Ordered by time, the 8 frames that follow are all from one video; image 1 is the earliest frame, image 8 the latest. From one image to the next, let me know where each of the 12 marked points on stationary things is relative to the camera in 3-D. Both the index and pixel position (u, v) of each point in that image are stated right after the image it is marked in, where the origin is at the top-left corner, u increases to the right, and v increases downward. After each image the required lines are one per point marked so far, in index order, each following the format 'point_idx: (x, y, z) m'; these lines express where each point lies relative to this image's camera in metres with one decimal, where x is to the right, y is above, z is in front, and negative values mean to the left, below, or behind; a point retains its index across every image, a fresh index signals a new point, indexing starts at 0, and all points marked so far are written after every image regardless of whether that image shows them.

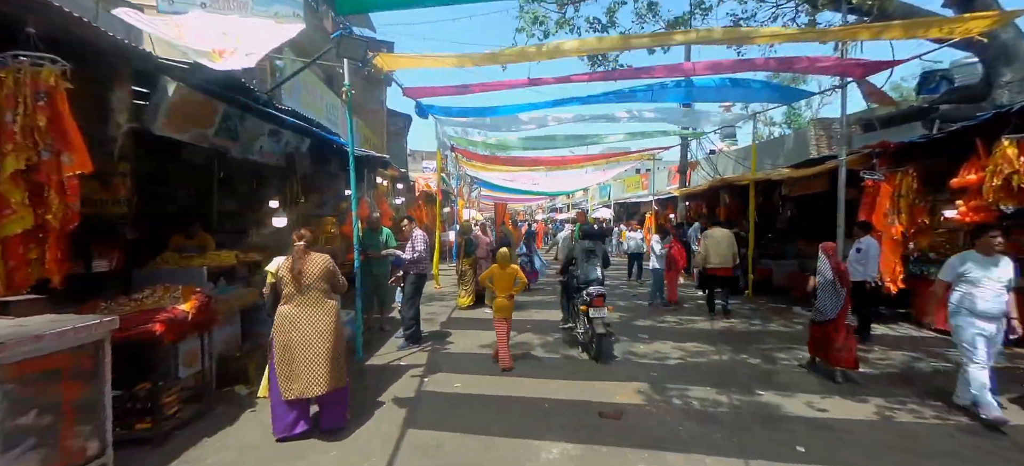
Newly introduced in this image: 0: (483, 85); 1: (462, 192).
0: (-0.5, +2.4, +7.6) m
1: (-2.3, +1.8, +19.8) m
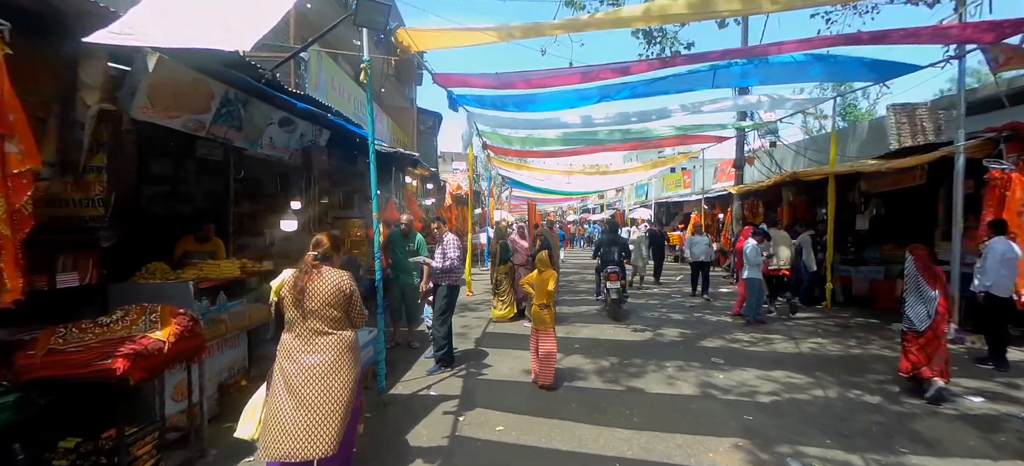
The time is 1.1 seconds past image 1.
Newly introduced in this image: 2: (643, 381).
0: (+0.1, +2.3, +6.7) m
1: (-0.7, +1.7, +19.0) m
2: (+1.4, -1.6, +4.8) m
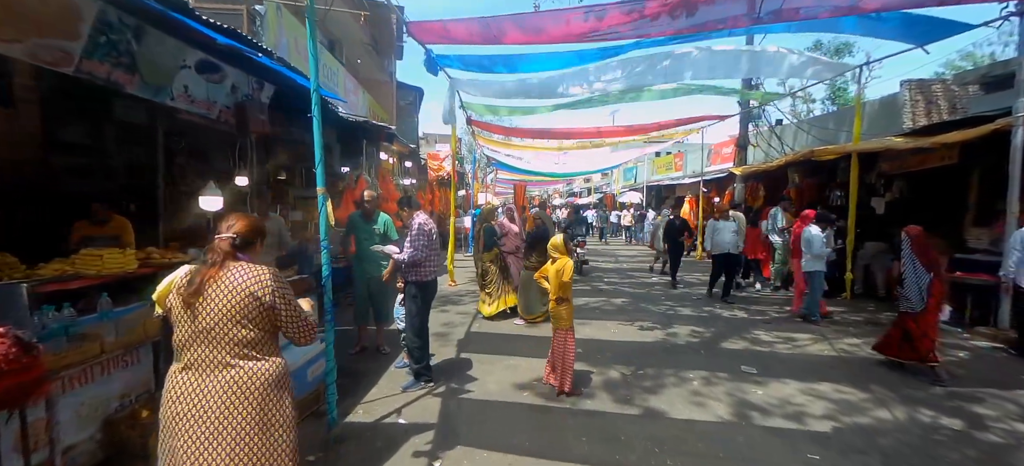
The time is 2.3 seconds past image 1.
0: (0.0, +2.5, +5.6) m
1: (-1.3, +2.4, +17.9) m
2: (+1.3, -1.4, +3.9) m
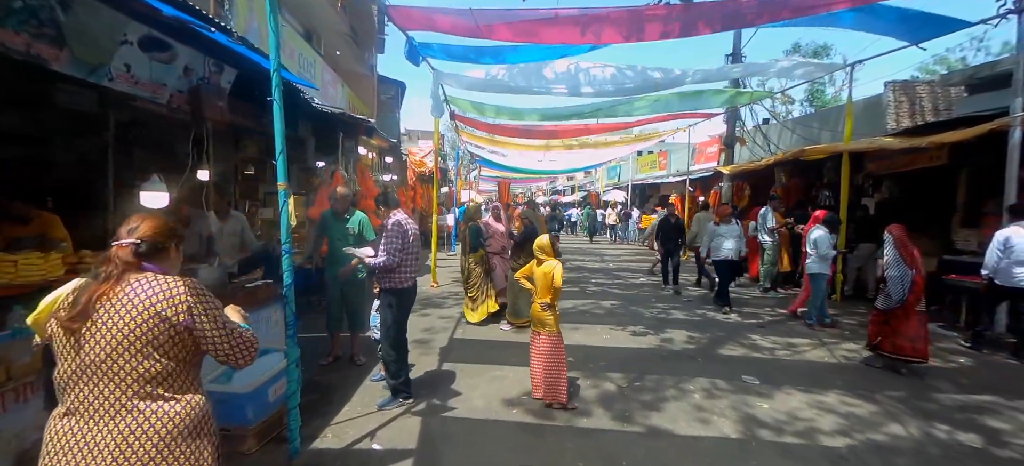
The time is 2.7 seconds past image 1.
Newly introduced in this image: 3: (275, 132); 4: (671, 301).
0: (-0.1, +2.5, +5.3) m
1: (-1.9, +2.4, +17.5) m
2: (+1.2, -1.5, +3.6) m
3: (-1.4, +0.6, +2.7) m
4: (+2.8, -1.2, +7.8) m
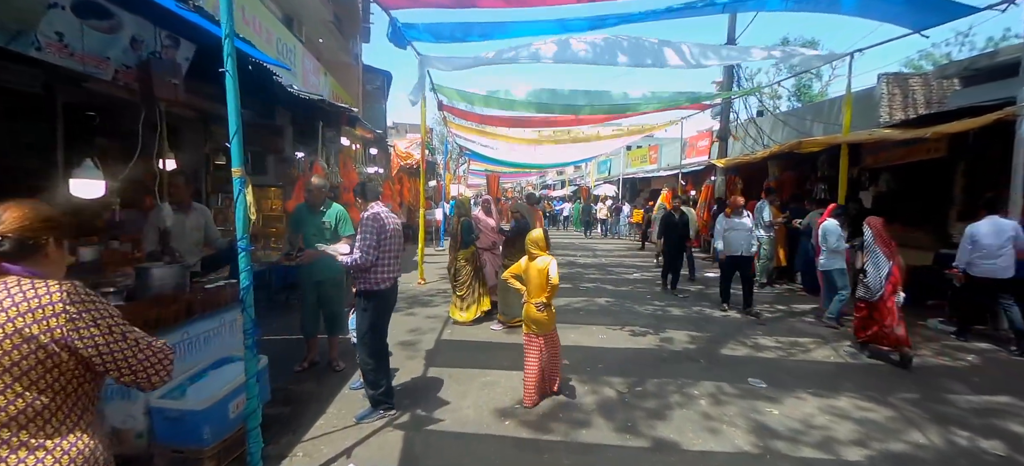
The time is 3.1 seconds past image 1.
0: (-0.2, +2.6, +4.9) m
1: (-2.4, +2.6, +17.0) m
2: (+1.2, -1.4, +3.3) m
3: (-1.5, +0.6, +2.3) m
4: (+2.6, -1.1, +7.6) m
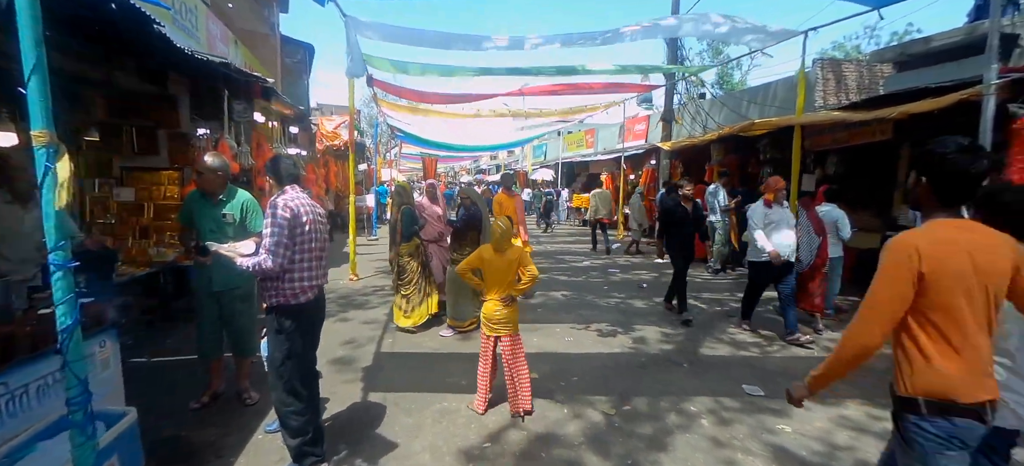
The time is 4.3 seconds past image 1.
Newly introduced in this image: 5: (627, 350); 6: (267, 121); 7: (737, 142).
0: (-0.7, +2.7, +4.0) m
1: (-4.5, +3.1, +15.7) m
2: (+1.0, -1.4, +2.7) m
3: (-1.5, +0.6, +1.3) m
4: (+1.8, -0.9, +7.2) m
5: (+1.2, -1.2, +4.5) m
6: (-5.0, +2.3, +9.1) m
7: (+5.4, +2.1, +10.6) m
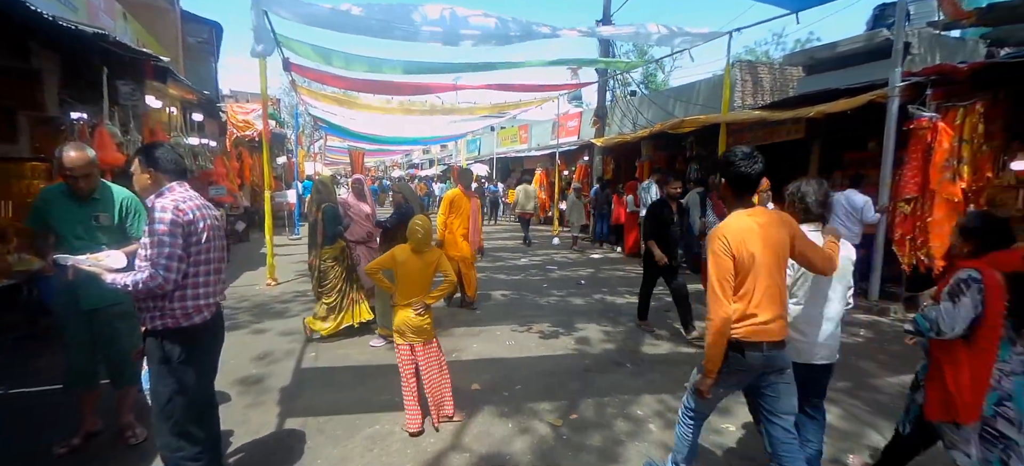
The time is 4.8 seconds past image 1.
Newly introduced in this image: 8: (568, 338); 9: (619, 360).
0: (-1.2, +2.7, +3.5) m
1: (-6.7, +3.1, +14.5) m
2: (+0.7, -1.4, +2.6) m
3: (-1.6, +0.6, +0.8) m
4: (+0.8, -0.8, +7.1) m
5: (+0.6, -1.1, +4.4) m
6: (-6.2, +2.2, +8.0) m
7: (+3.8, +2.3, +10.9) m
8: (+0.6, -1.1, +4.8) m
9: (+1.0, -1.2, +4.2) m
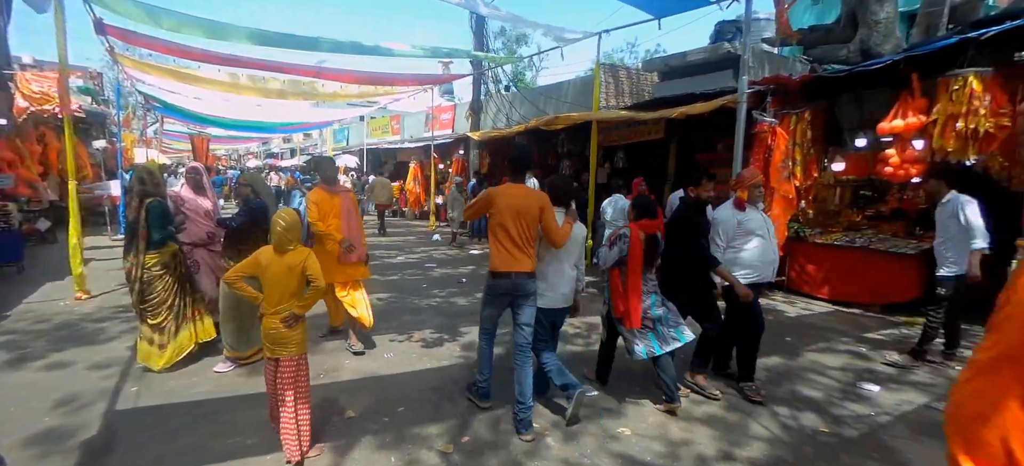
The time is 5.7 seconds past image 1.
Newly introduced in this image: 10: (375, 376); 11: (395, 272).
0: (-2.1, +2.6, +2.7) m
1: (-10.3, +3.1, +11.8) m
2: (+0.1, -1.4, +2.4) m
3: (-1.7, +0.5, 0.0) m
4: (-1.0, -0.8, +6.7) m
5: (-0.5, -1.1, +4.0) m
6: (-8.1, +2.1, +5.6) m
7: (+0.8, +2.4, +11.2) m
8: (-0.6, -1.1, +4.4) m
9: (0.0, -1.1, +4.0) m
10: (-1.2, -1.2, +3.8) m
11: (-2.0, -0.7, +7.9) m
